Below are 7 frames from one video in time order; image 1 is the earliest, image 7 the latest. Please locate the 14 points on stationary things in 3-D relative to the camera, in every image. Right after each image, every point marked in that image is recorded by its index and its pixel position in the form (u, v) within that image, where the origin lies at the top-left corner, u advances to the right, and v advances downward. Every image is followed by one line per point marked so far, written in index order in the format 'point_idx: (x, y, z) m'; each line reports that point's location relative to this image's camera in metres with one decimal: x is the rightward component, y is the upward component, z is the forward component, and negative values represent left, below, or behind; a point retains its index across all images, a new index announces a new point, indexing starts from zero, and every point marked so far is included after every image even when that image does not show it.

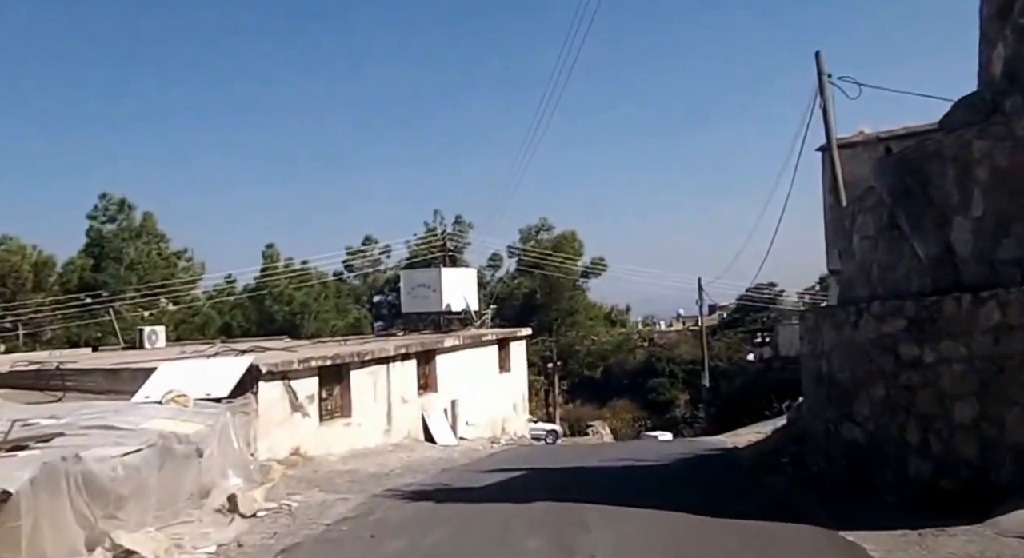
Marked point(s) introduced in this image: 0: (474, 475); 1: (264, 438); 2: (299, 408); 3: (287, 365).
0: (-0.6, -3.1, +19.0) m
1: (-3.7, -2.4, +17.8) m
2: (-3.4, -2.1, +19.2) m
3: (-3.4, -1.3, +18.3) m
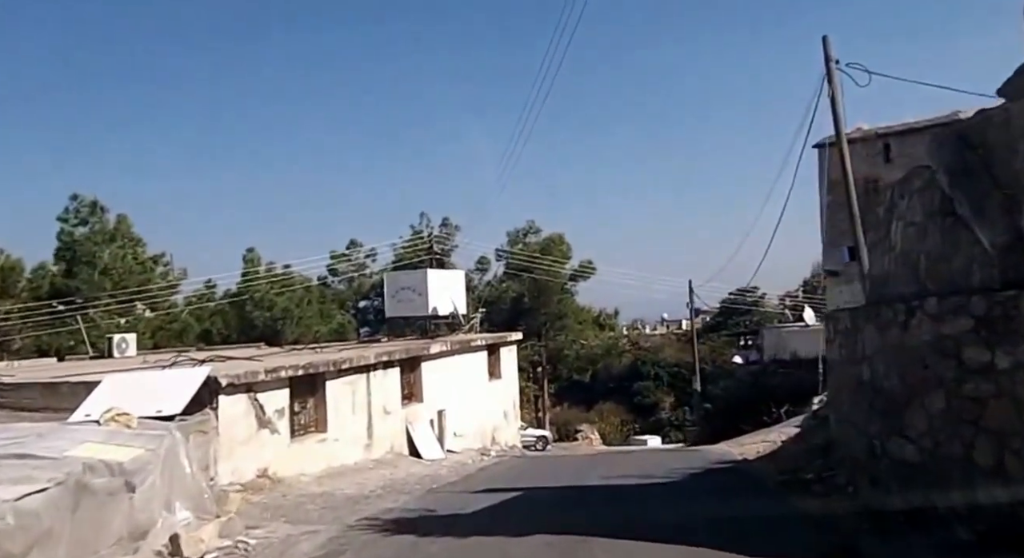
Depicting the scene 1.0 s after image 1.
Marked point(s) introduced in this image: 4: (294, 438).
0: (-0.7, -3.1, +17.2) m
1: (-3.8, -2.4, +15.9) m
2: (-3.5, -2.1, +17.3) m
3: (-3.6, -1.3, +16.4) m
4: (-3.4, -2.5, +18.6) m
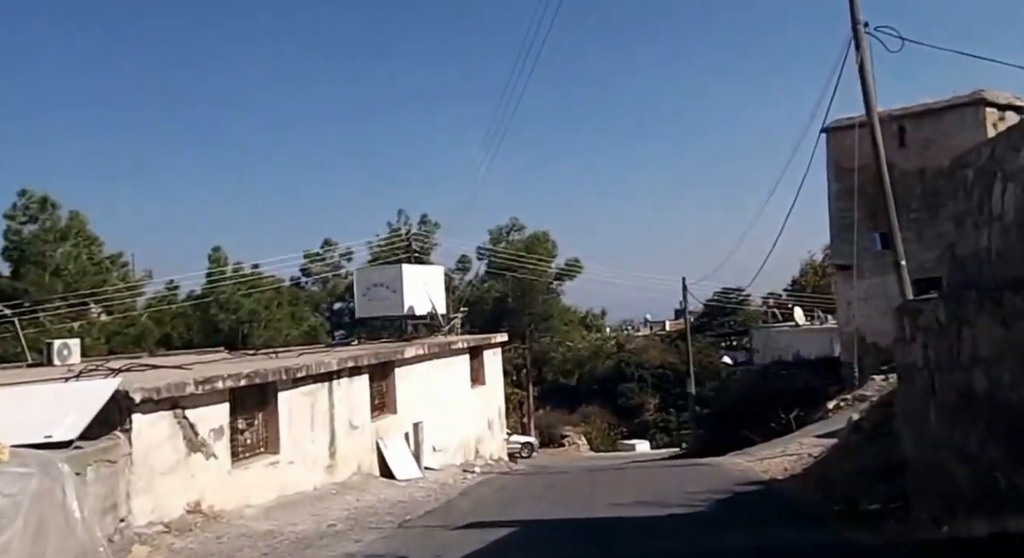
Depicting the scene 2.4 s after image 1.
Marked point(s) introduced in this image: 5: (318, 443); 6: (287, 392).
0: (-0.8, -3.0, +14.1) m
1: (-3.9, -2.3, +12.8) m
2: (-3.6, -2.0, +14.2) m
3: (-3.7, -1.2, +13.3) m
4: (-3.5, -2.3, +15.5) m
5: (-2.9, -2.4, +17.9) m
6: (-3.1, -1.6, +16.9) m
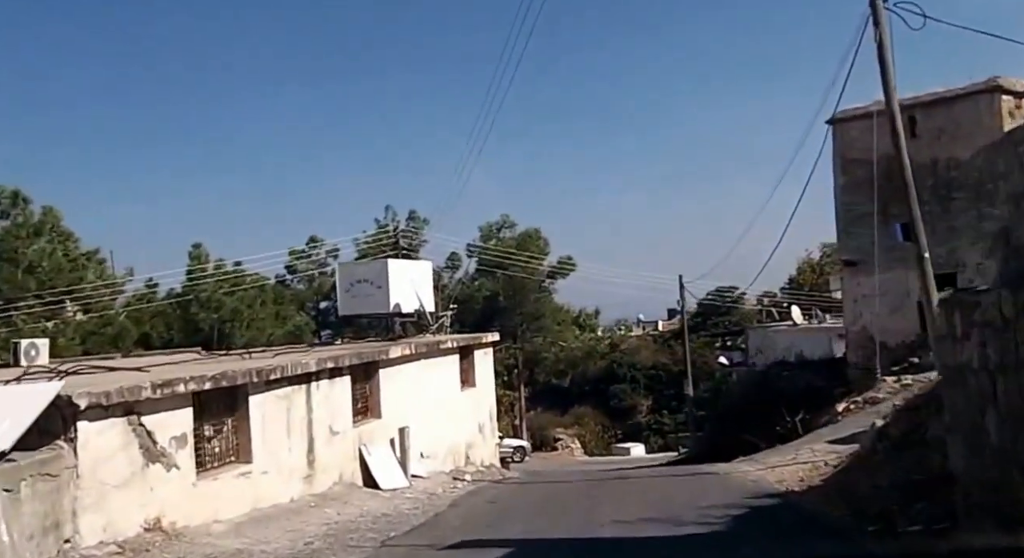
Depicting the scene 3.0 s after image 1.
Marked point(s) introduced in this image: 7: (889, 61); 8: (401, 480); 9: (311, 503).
0: (-0.9, -2.9, +12.6) m
1: (-3.9, -2.2, +11.3) m
2: (-3.7, -1.9, +12.7) m
3: (-3.7, -1.1, +11.8) m
4: (-3.6, -2.2, +14.0) m
5: (-2.9, -2.3, +16.4) m
6: (-3.2, -1.5, +15.4) m
7: (+6.1, +3.5, +19.6) m
8: (-1.8, -3.3, +19.8) m
9: (-2.7, -3.0, +16.3) m
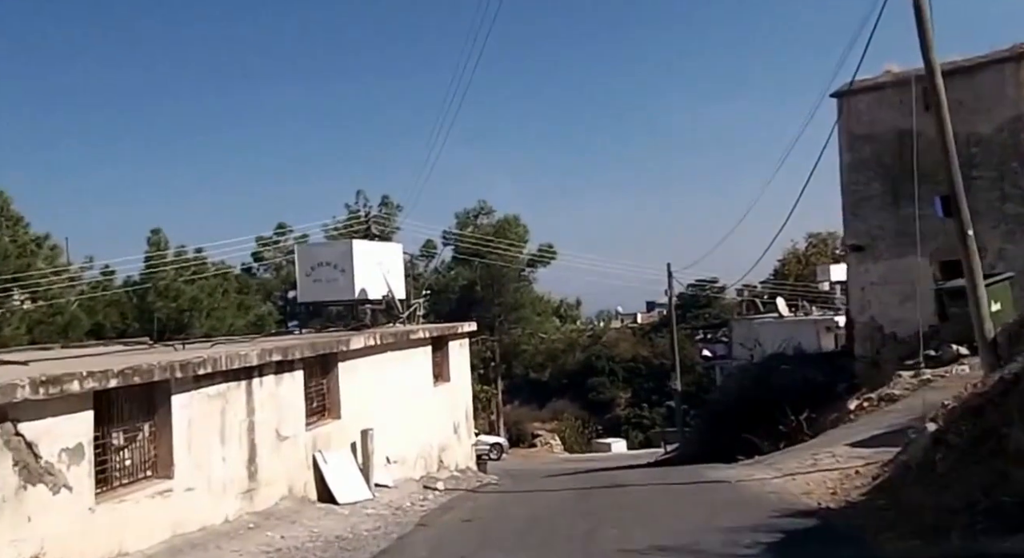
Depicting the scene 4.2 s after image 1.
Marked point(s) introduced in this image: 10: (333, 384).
0: (-1.0, -2.6, +9.9) m
1: (-4.0, -1.9, +8.5) m
2: (-3.8, -1.6, +10.0) m
3: (-3.8, -0.9, +9.0) m
4: (-3.8, -2.0, +11.2) m
5: (-3.2, -2.1, +13.6) m
6: (-3.4, -1.2, +12.6) m
7: (+5.8, +3.8, +17.0) m
8: (-2.1, -3.0, +17.0) m
9: (-2.9, -2.8, +13.6) m
10: (-2.6, -1.5, +17.8) m
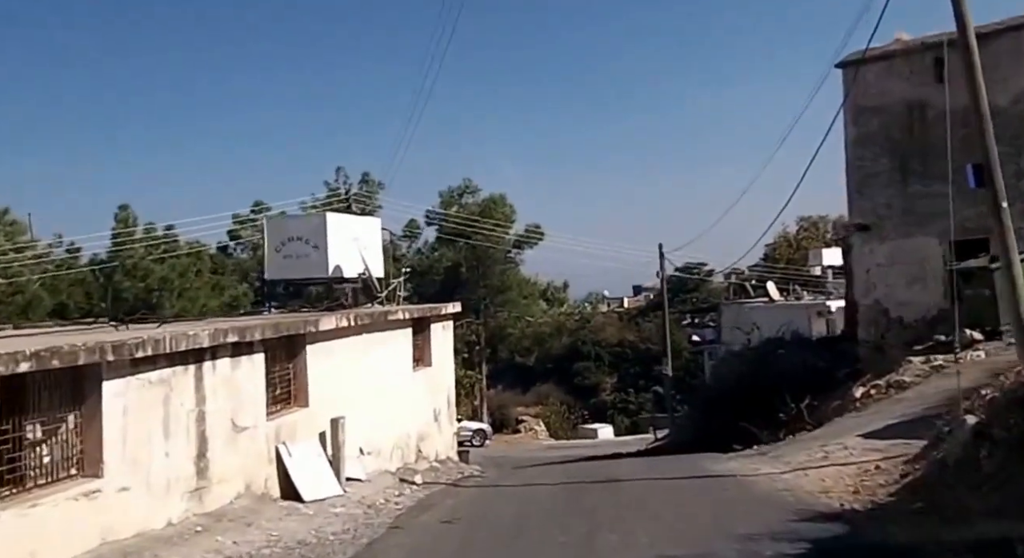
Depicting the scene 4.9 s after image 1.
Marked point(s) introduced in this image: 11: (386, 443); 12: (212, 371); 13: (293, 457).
0: (-1.1, -2.4, +8.3) m
1: (-4.1, -1.7, +6.8) m
2: (-3.9, -1.4, +8.3) m
3: (-3.9, -0.6, +7.4) m
4: (-3.9, -1.7, +9.6) m
5: (-3.3, -1.8, +11.9) m
6: (-3.5, -0.9, +10.9) m
7: (+5.7, +4.1, +15.3) m
8: (-2.3, -2.7, +15.4) m
9: (-3.1, -2.4, +11.9) m
10: (-2.8, -1.2, +16.1) m
11: (-2.0, -2.7, +19.8) m
12: (-3.2, -1.0, +12.9) m
13: (-2.7, -2.2, +15.2) m
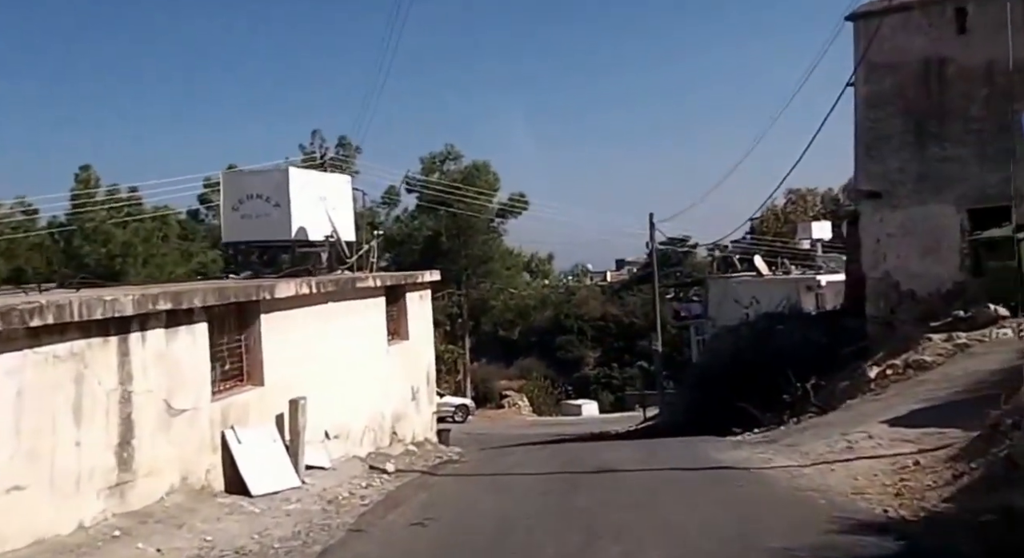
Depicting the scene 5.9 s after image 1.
0: (-1.2, -2.1, +6.3) m
1: (-4.2, -1.4, +4.8) m
2: (-4.0, -1.1, +6.2) m
3: (-4.0, -0.3, +5.3) m
4: (-4.0, -1.4, +7.5) m
5: (-3.4, -1.4, +9.9) m
6: (-3.6, -0.6, +8.9) m
7: (+5.6, +4.5, +13.3) m
8: (-2.5, -2.2, +13.4) m
9: (-3.2, -2.1, +9.9) m
10: (-3.0, -0.7, +14.0) m
11: (-2.3, -2.1, +17.8) m
12: (-3.3, -0.6, +10.8) m
13: (-2.9, -1.8, +13.1) m
